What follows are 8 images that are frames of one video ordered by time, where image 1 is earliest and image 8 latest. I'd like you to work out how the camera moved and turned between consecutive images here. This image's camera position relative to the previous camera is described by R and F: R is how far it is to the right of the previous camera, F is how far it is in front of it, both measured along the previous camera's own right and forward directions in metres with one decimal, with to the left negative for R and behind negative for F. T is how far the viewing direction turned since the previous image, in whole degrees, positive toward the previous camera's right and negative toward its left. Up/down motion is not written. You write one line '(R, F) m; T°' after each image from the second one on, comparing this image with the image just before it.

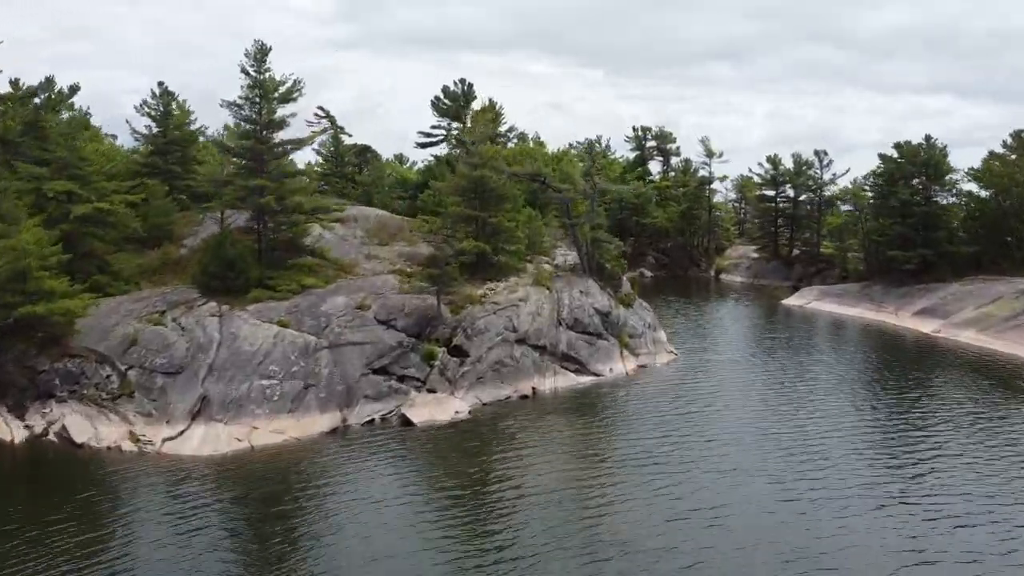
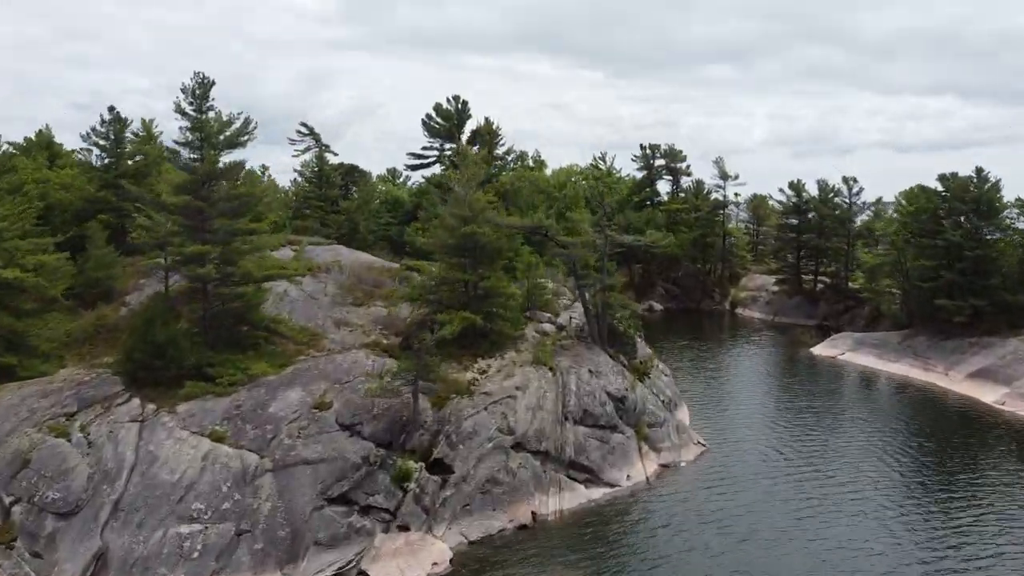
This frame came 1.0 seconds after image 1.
(+0.1, +4.7) m; 0°
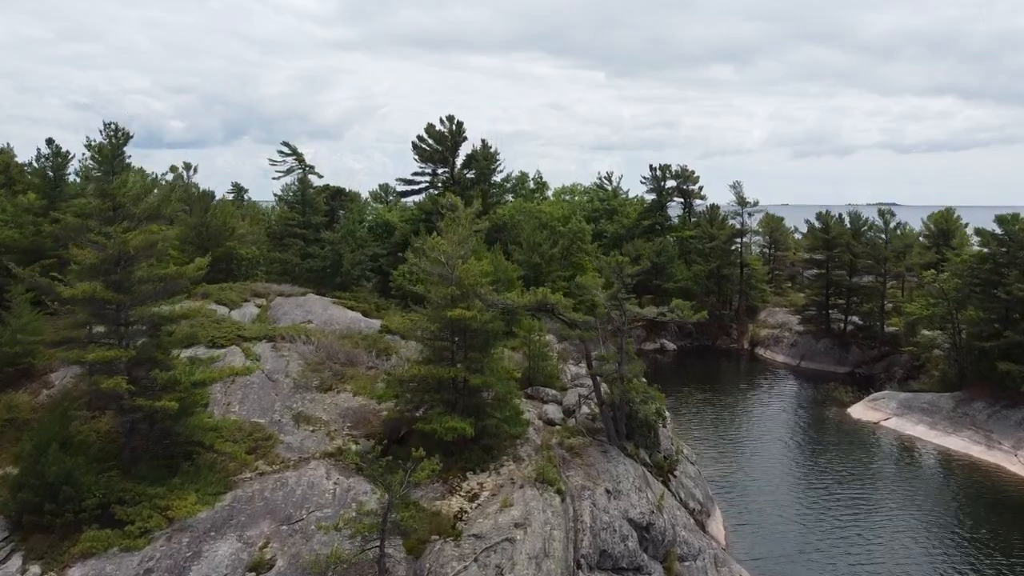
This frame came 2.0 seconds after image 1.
(0.0, +4.6) m; 0°
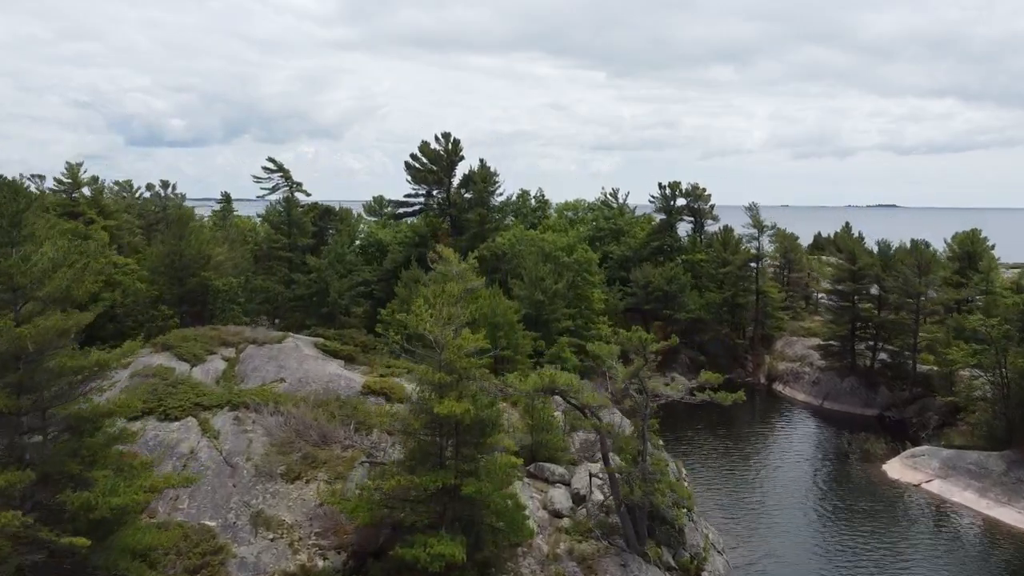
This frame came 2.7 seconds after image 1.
(0.0, +3.4) m; 0°
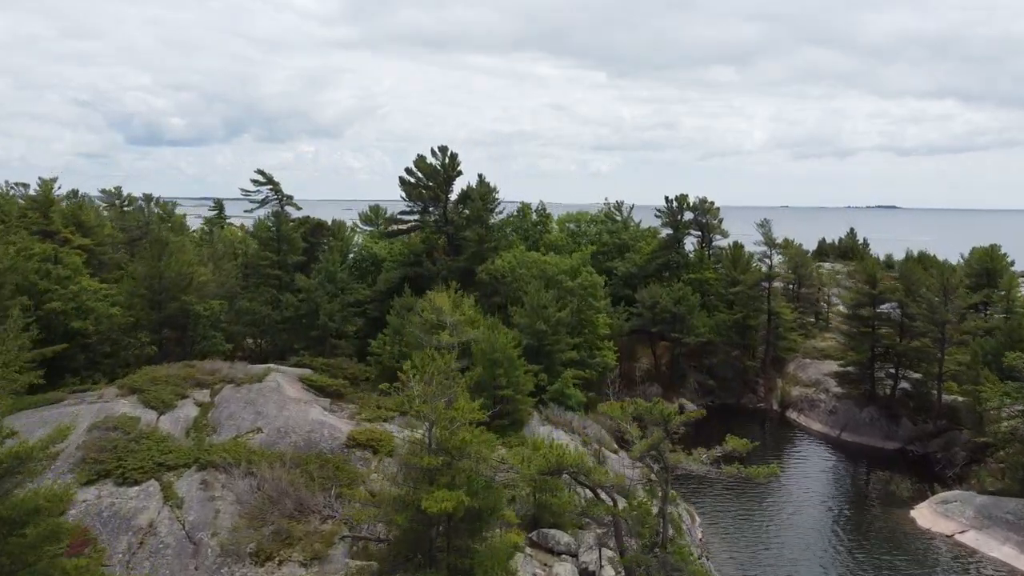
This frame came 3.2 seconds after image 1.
(0.0, +2.3) m; 0°
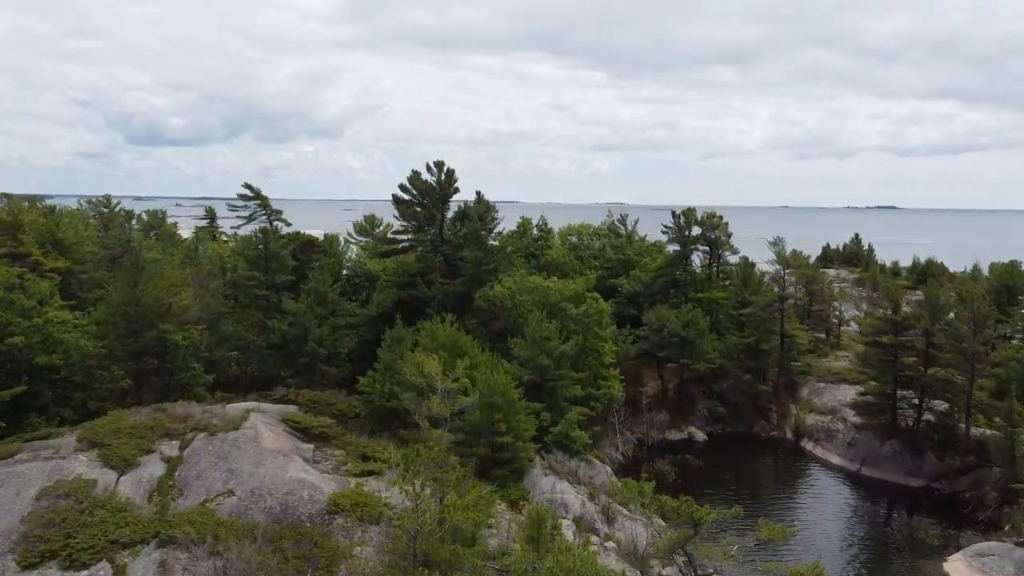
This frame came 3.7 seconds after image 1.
(0.0, +2.3) m; 0°
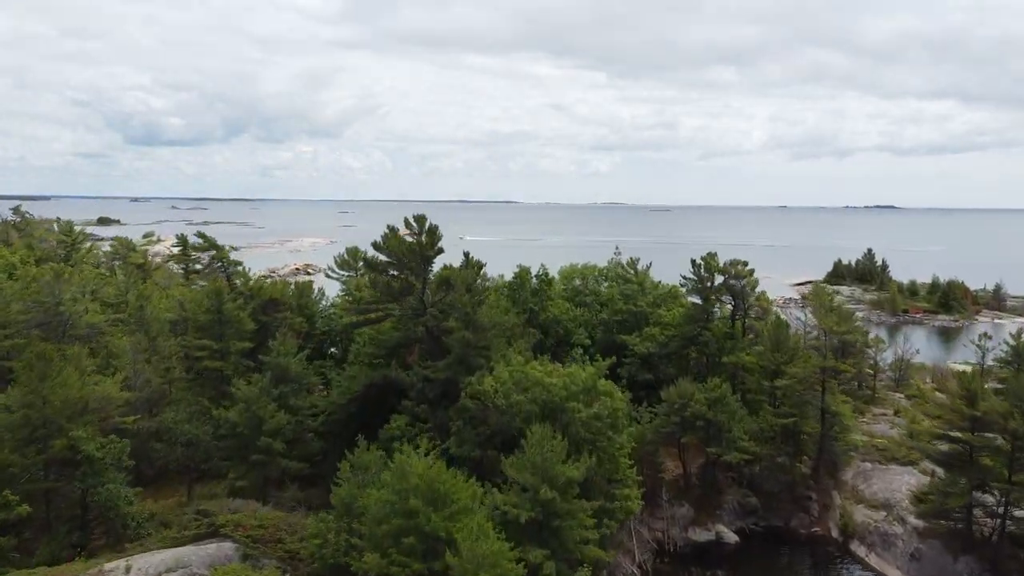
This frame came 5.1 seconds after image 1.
(+0.1, +6.6) m; 0°
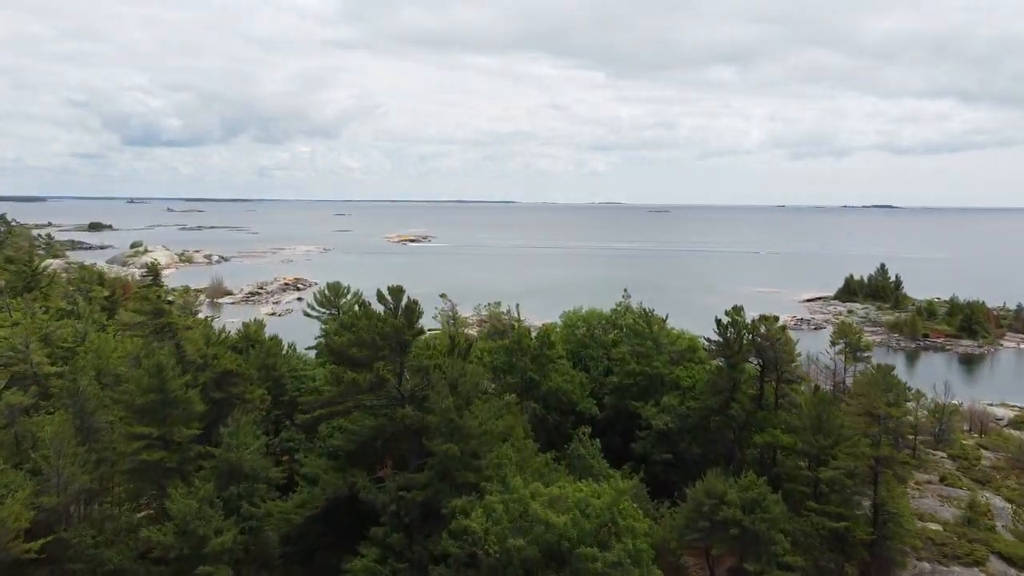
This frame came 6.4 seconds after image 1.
(+0.1, +6.0) m; 0°
